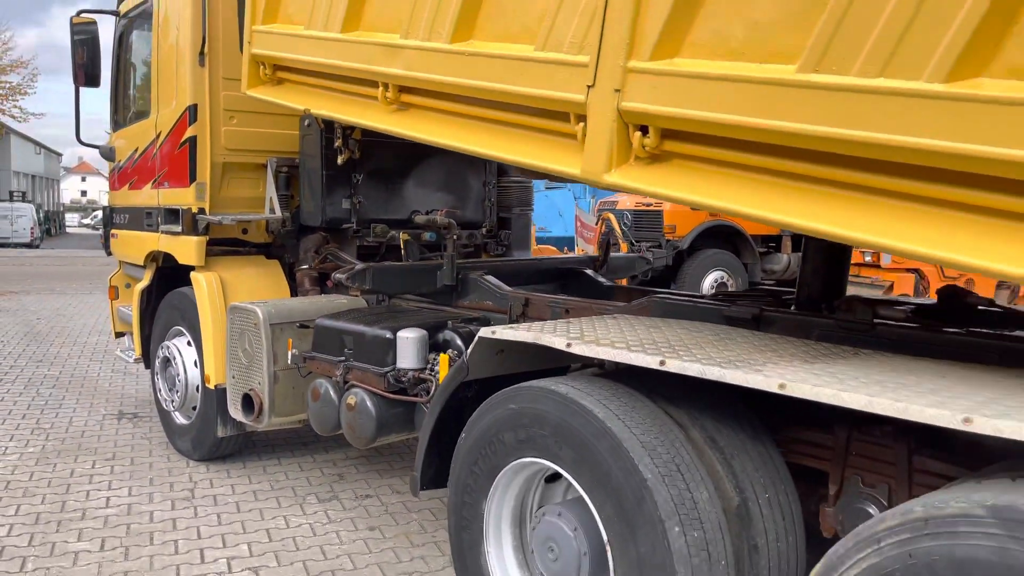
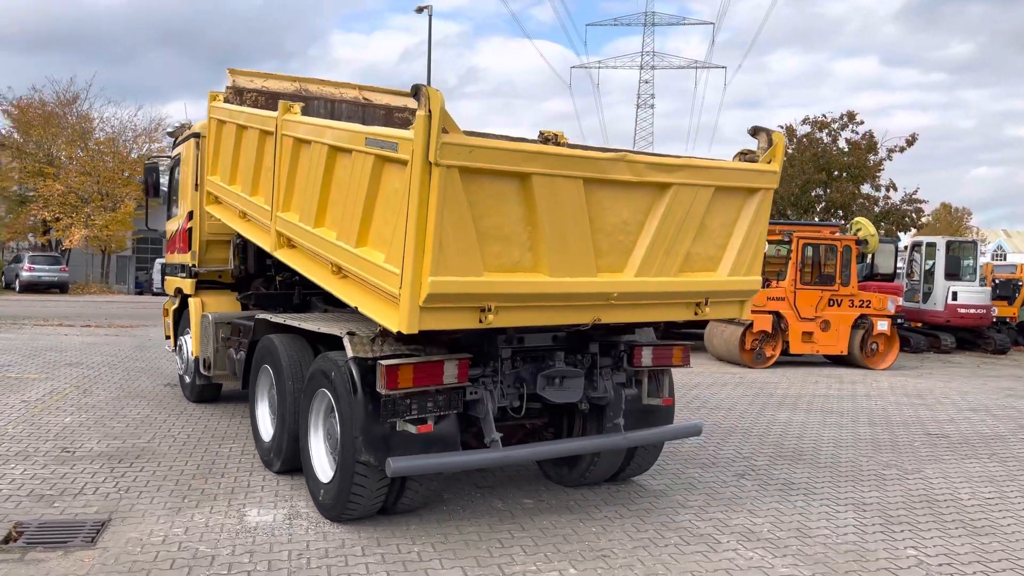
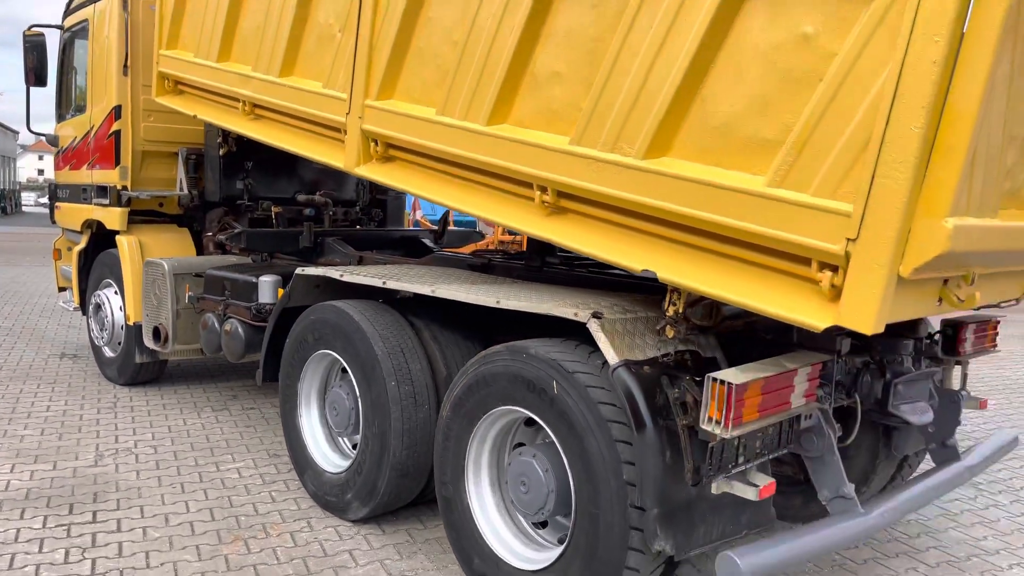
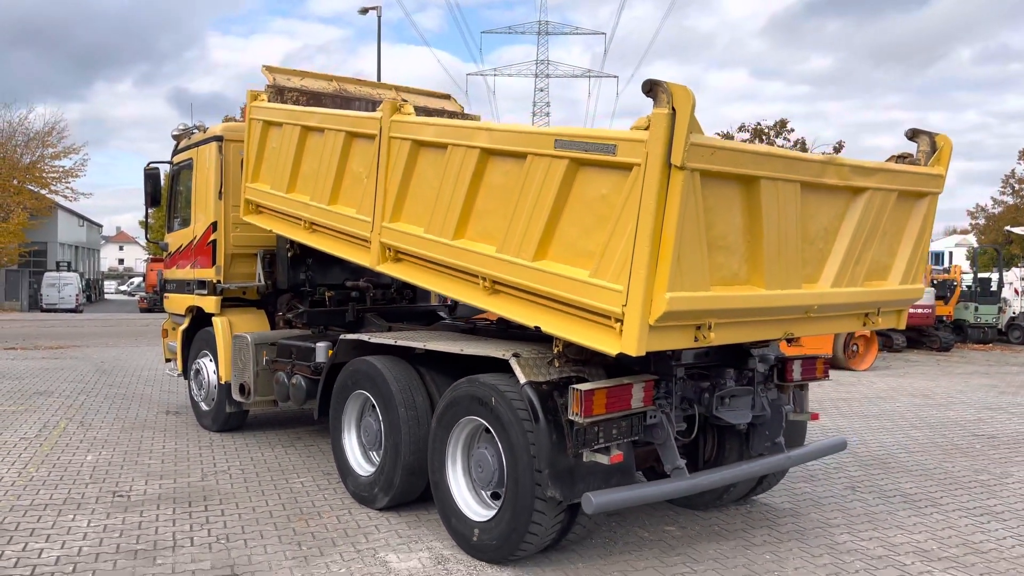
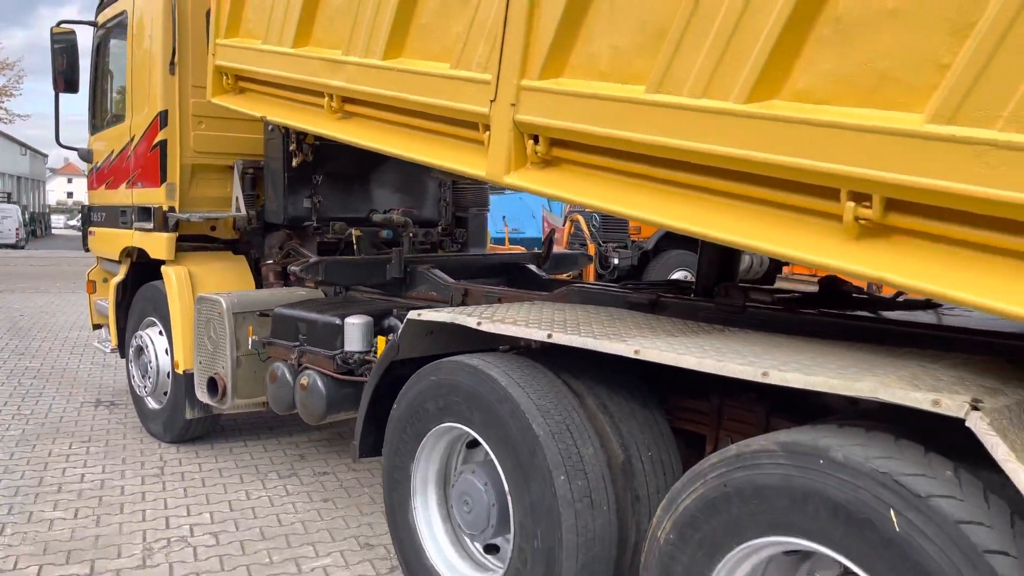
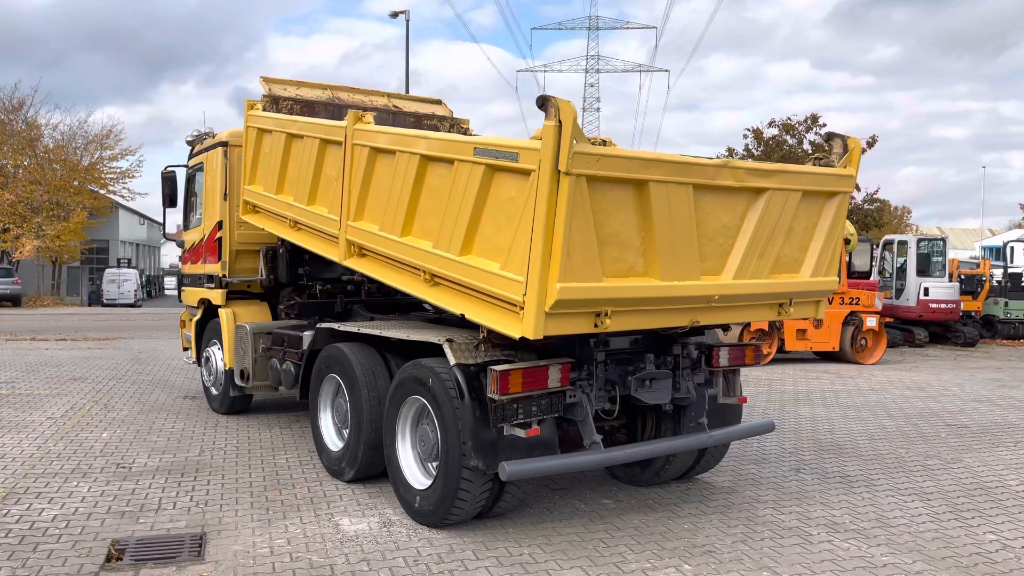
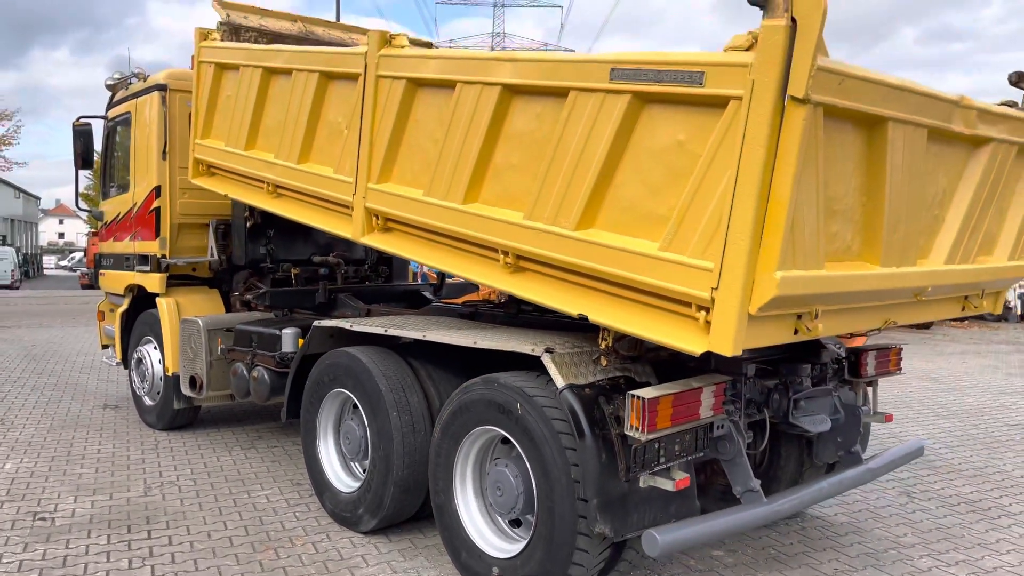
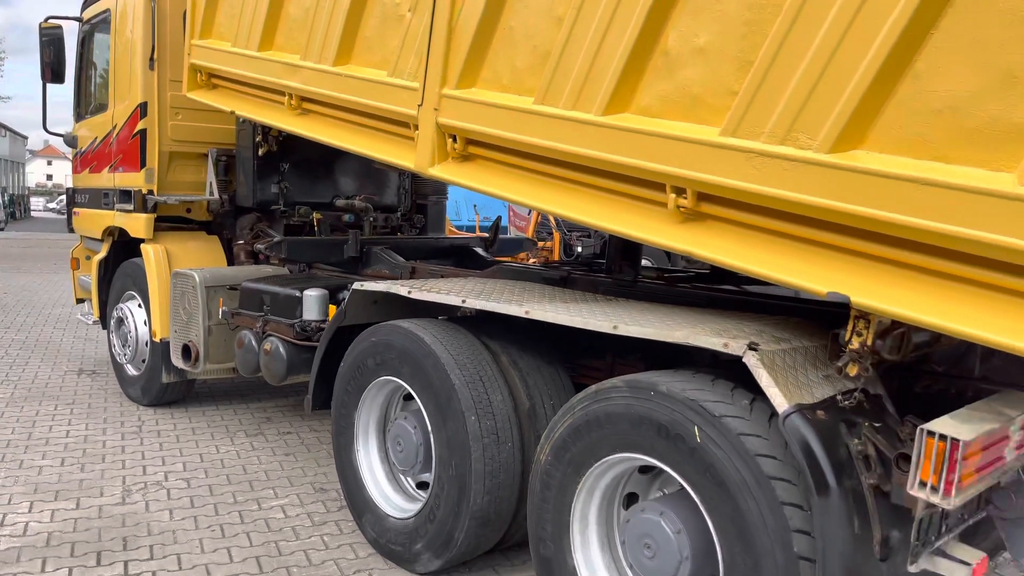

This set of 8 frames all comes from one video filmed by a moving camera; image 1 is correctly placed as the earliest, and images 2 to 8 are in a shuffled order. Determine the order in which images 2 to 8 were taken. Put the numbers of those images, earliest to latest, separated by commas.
5, 8, 3, 7, 4, 6, 2
